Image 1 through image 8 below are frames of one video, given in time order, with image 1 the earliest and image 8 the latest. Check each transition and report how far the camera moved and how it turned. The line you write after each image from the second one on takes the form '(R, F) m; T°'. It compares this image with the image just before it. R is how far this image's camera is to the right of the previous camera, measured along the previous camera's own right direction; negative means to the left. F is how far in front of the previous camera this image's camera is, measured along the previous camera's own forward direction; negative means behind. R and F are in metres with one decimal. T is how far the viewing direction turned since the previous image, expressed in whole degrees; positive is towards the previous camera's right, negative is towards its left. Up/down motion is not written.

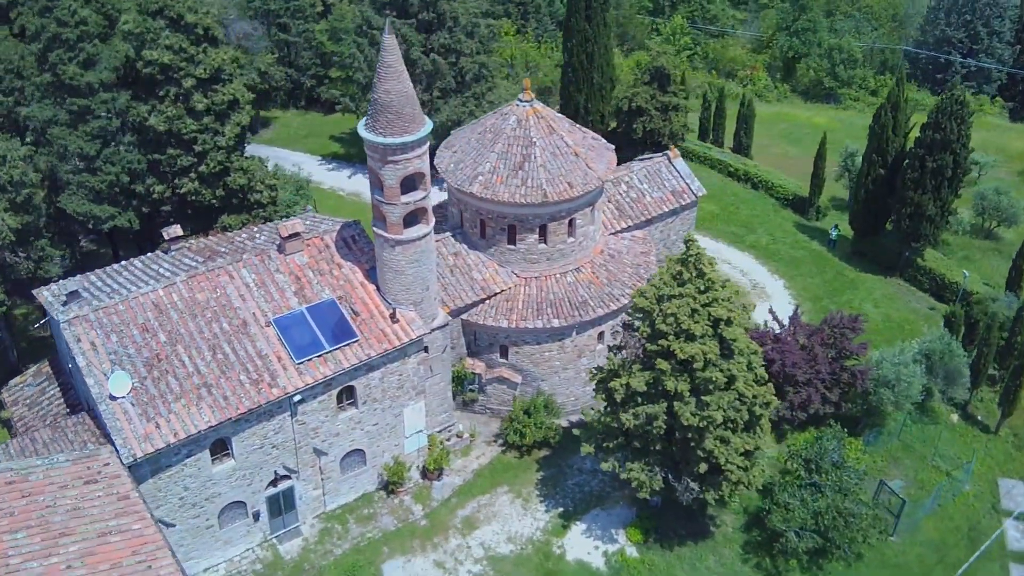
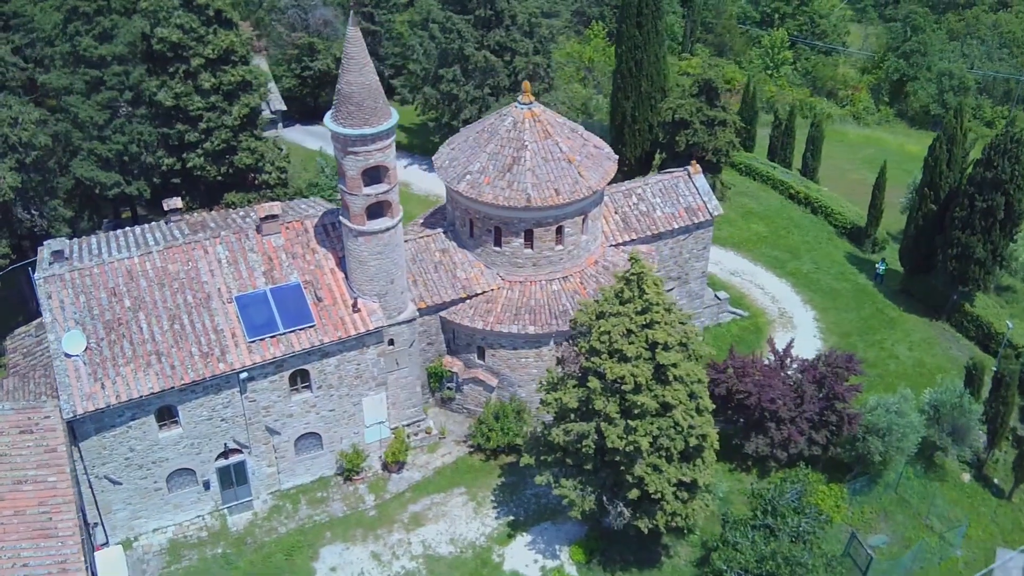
(+5.6, +0.7) m; -8°
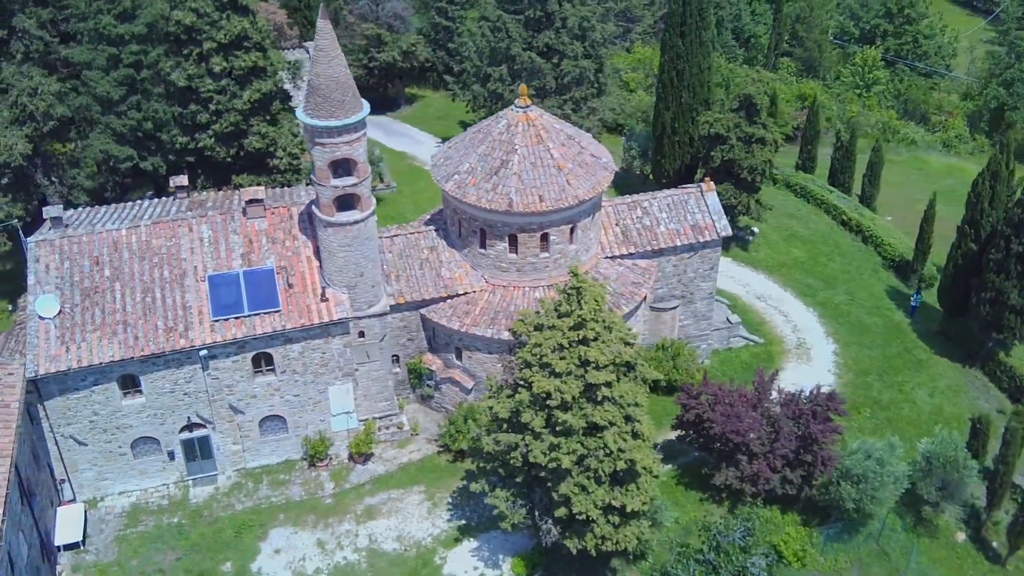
(+5.1, +0.7) m; -8°
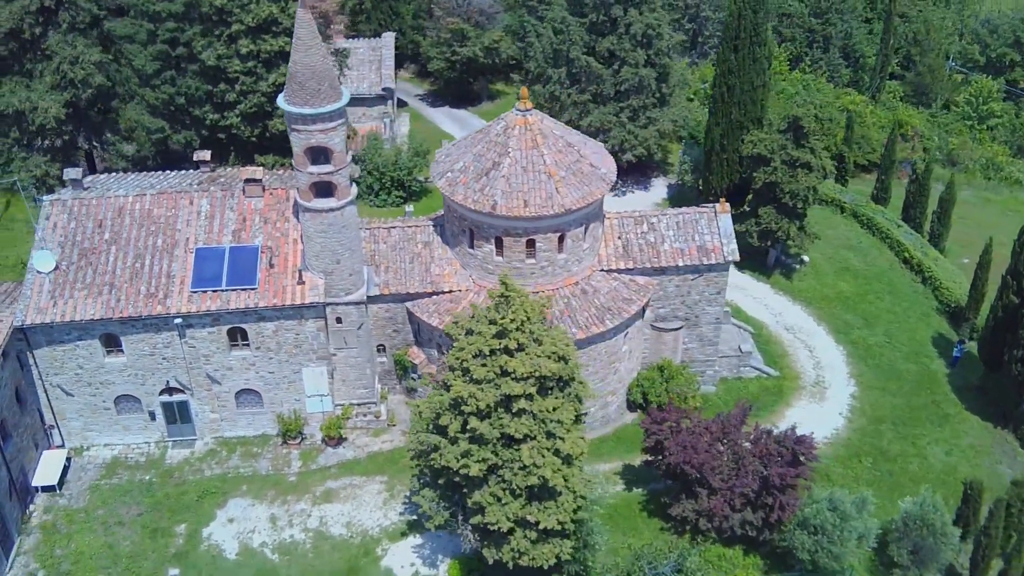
(+5.7, +0.7) m; -9°
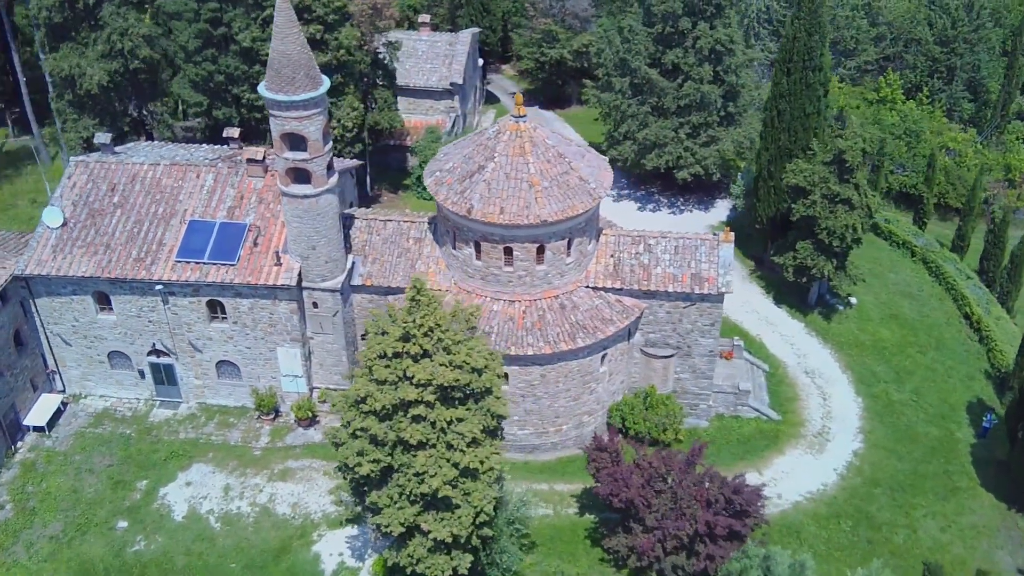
(+6.5, +1.0) m; -10°
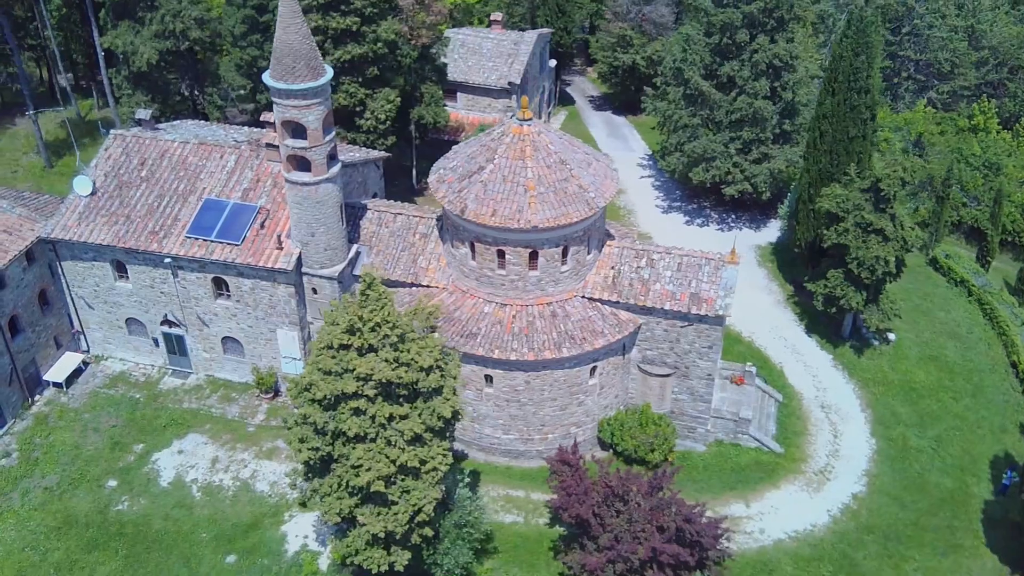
(+4.5, +0.5) m; -7°
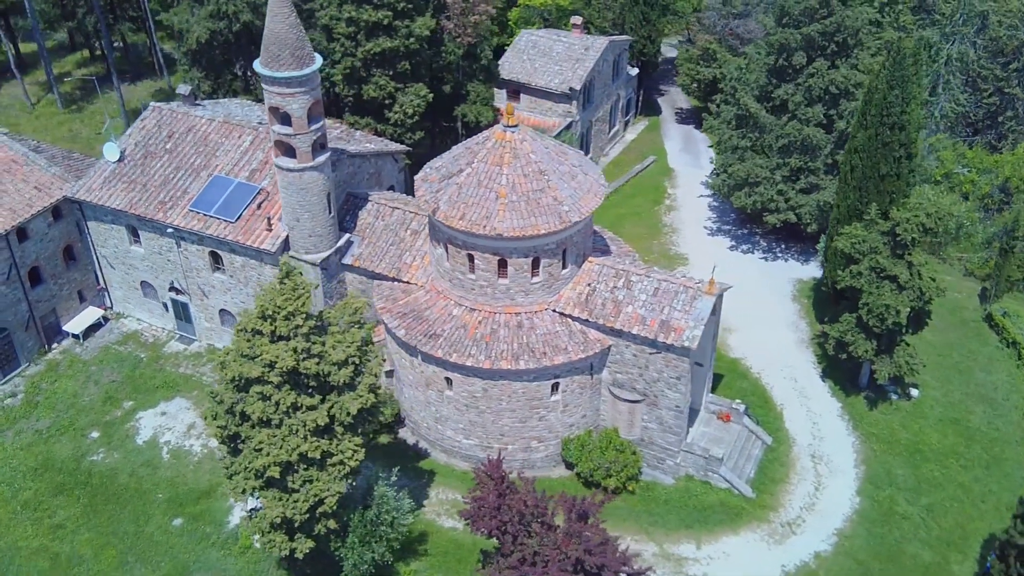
(+6.3, +0.8) m; -9°
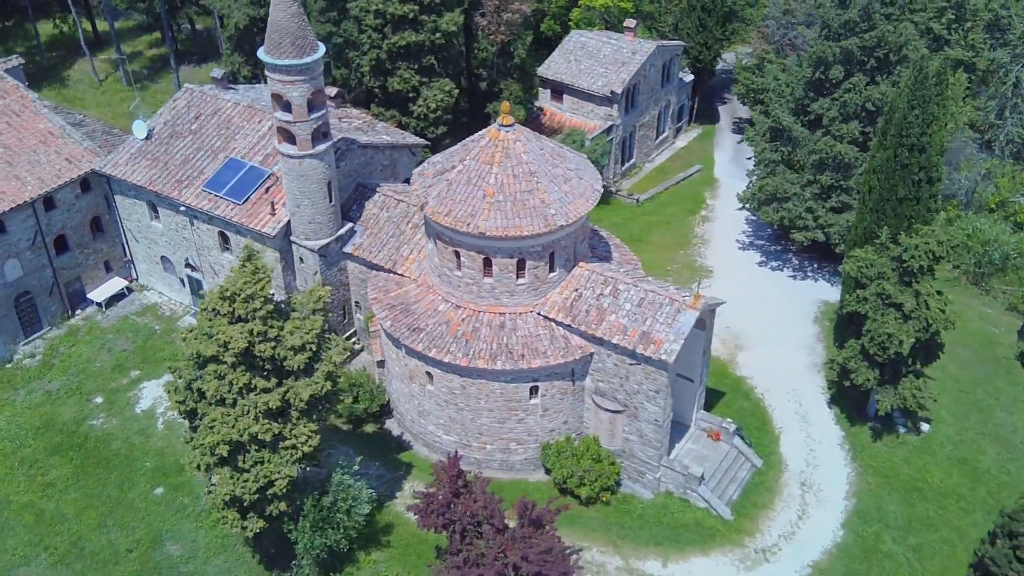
(+3.8, +0.3) m; -6°
